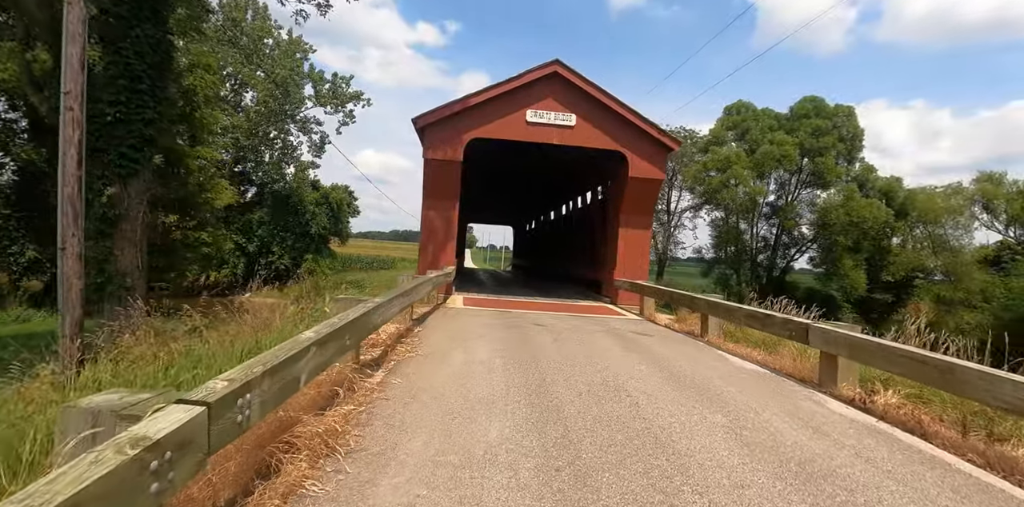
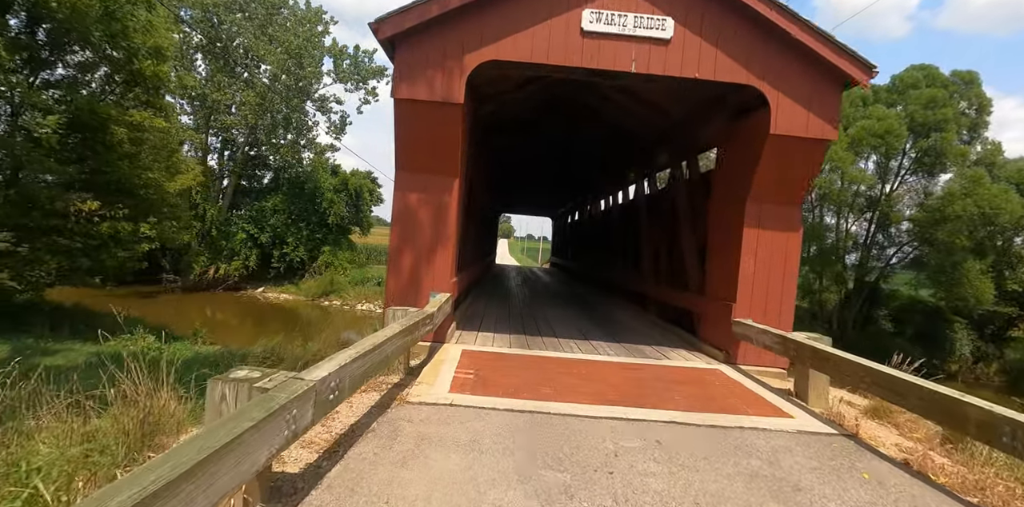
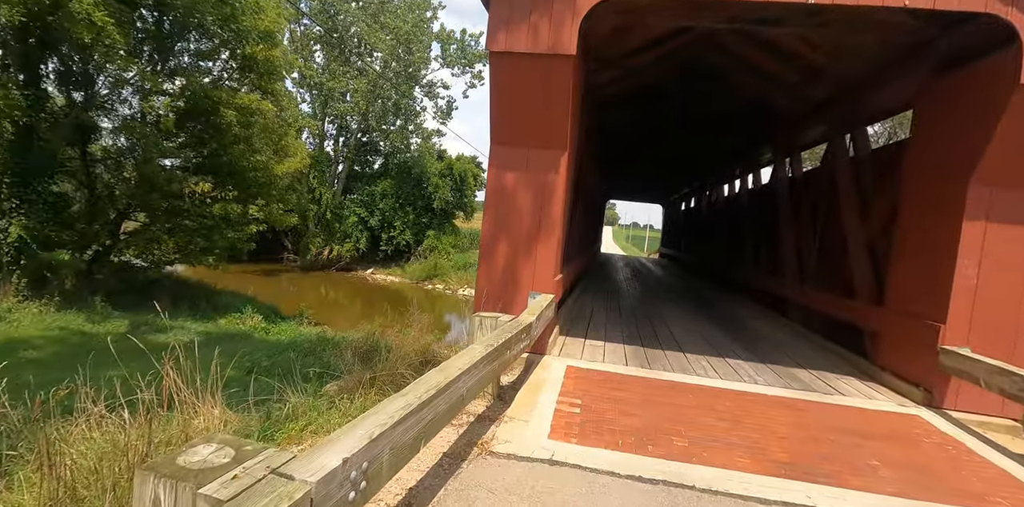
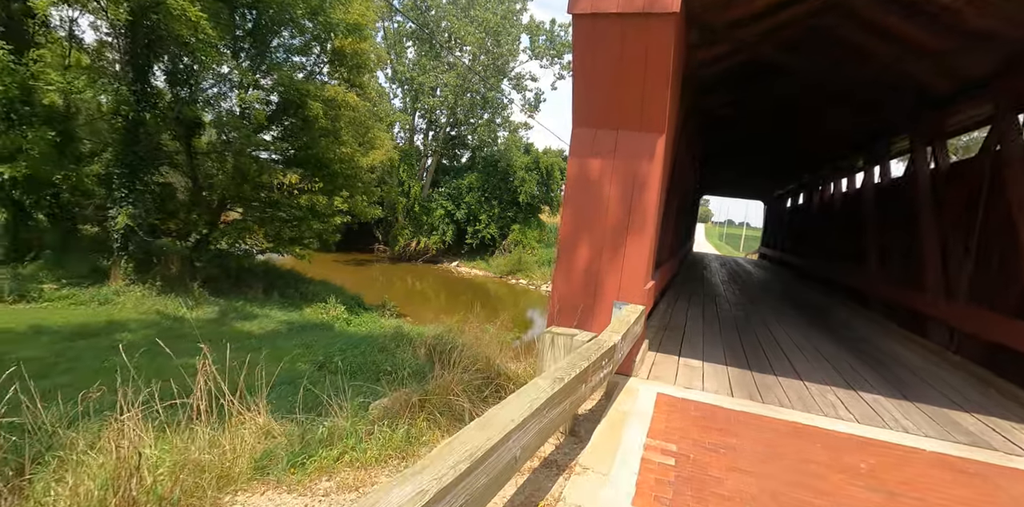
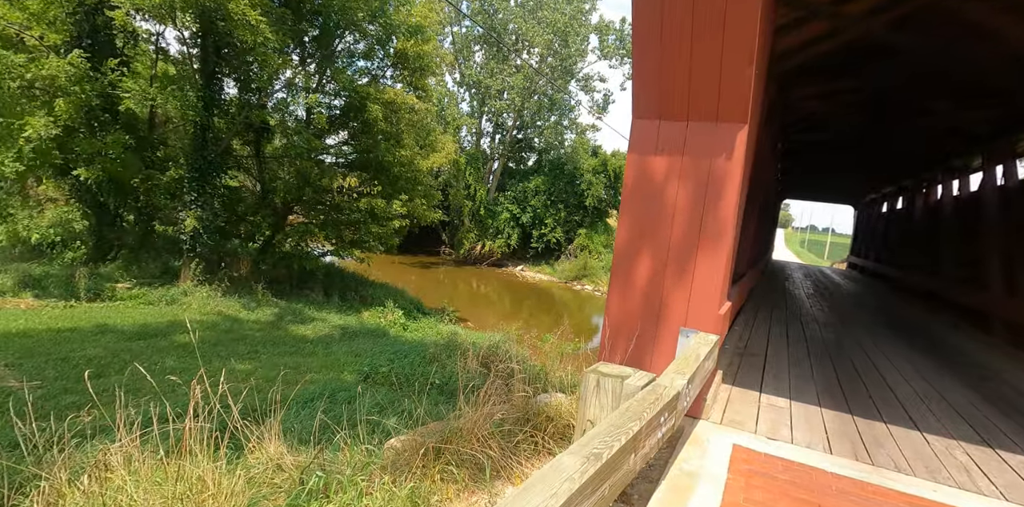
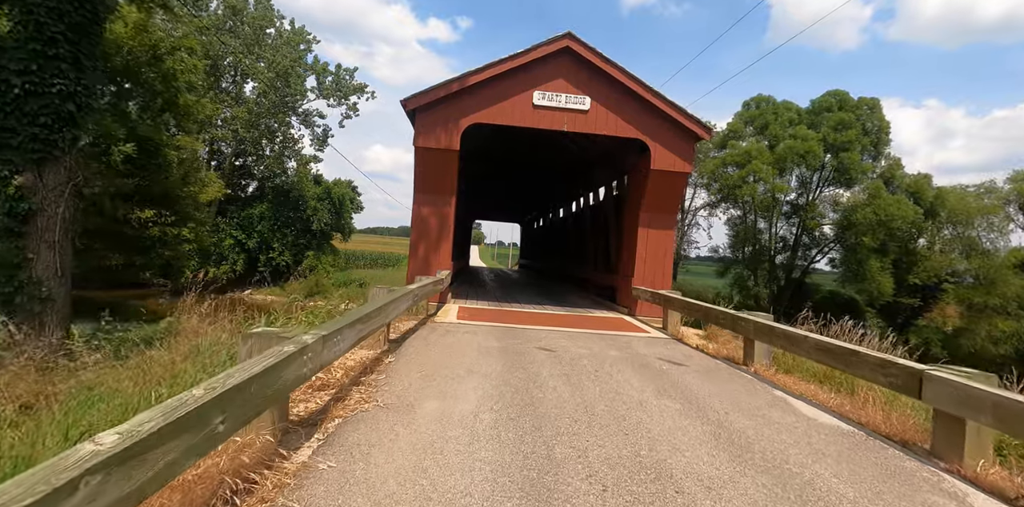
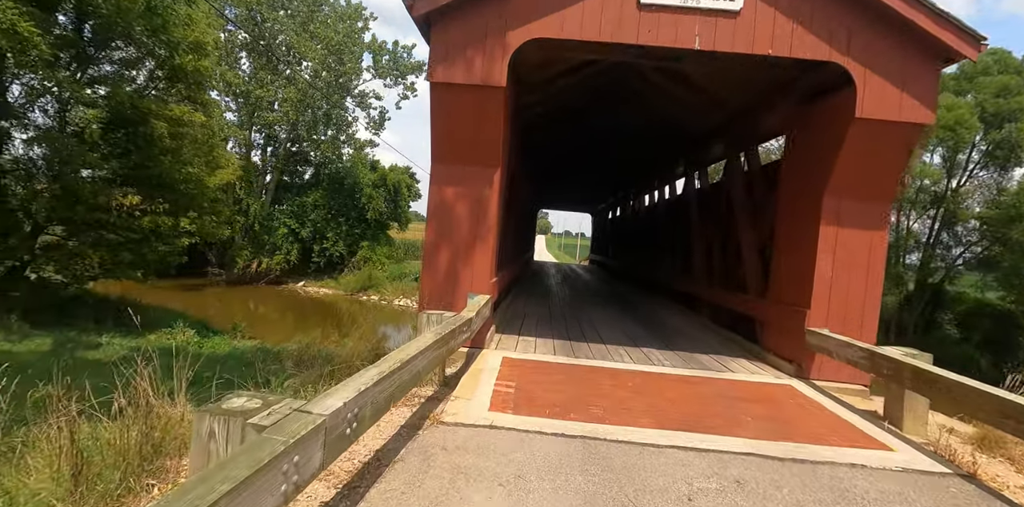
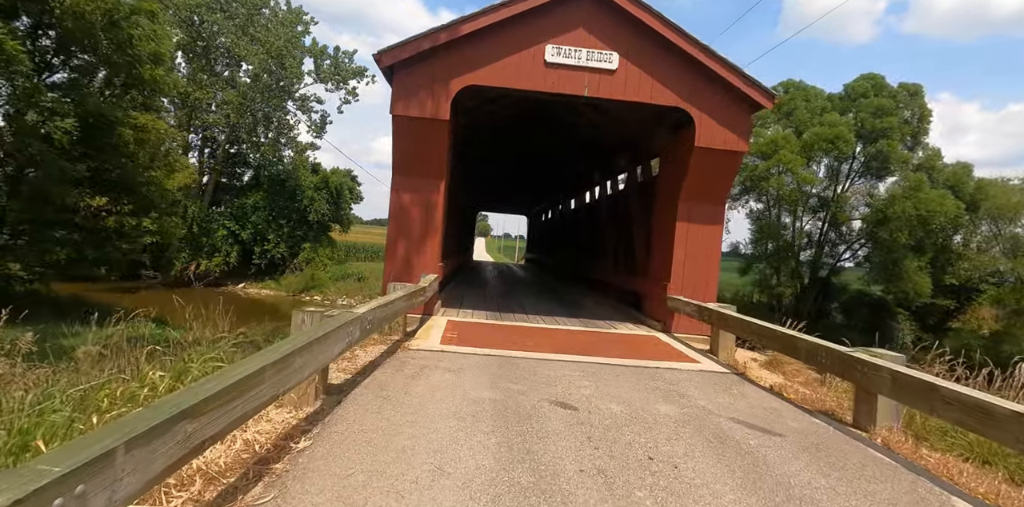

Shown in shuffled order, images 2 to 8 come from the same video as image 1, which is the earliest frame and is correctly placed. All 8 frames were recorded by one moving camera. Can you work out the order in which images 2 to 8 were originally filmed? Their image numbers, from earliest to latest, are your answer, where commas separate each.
6, 8, 2, 7, 3, 4, 5
